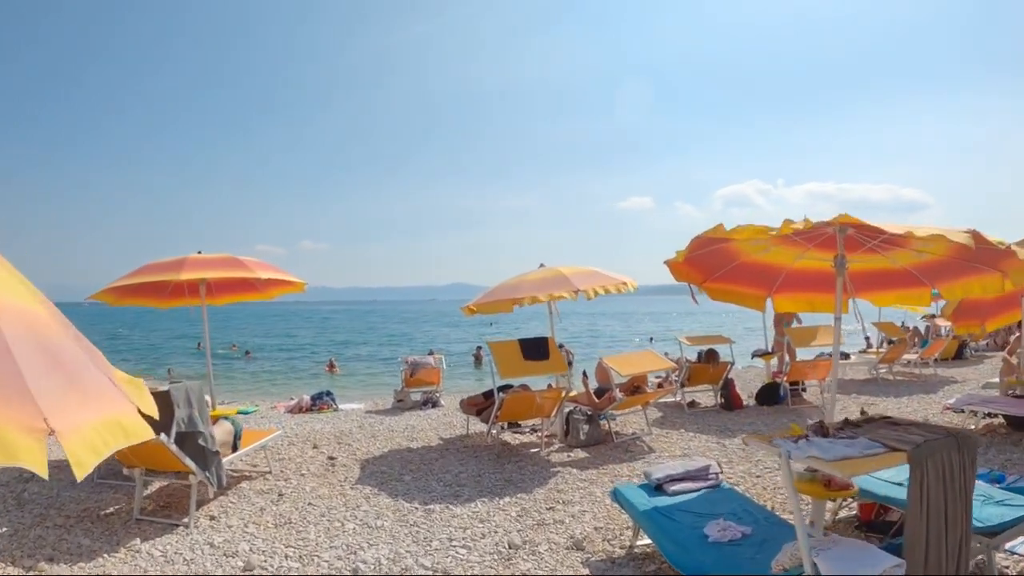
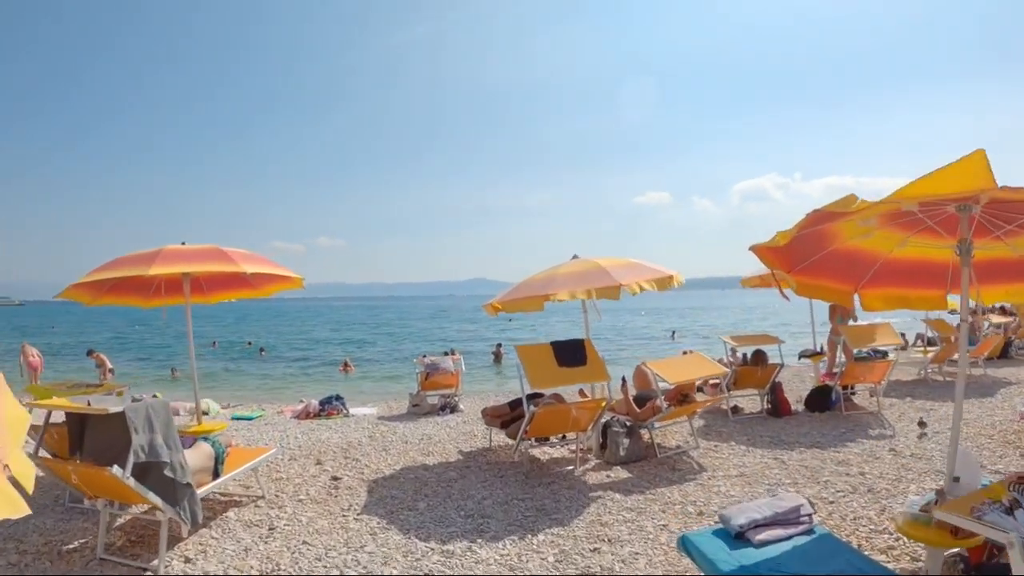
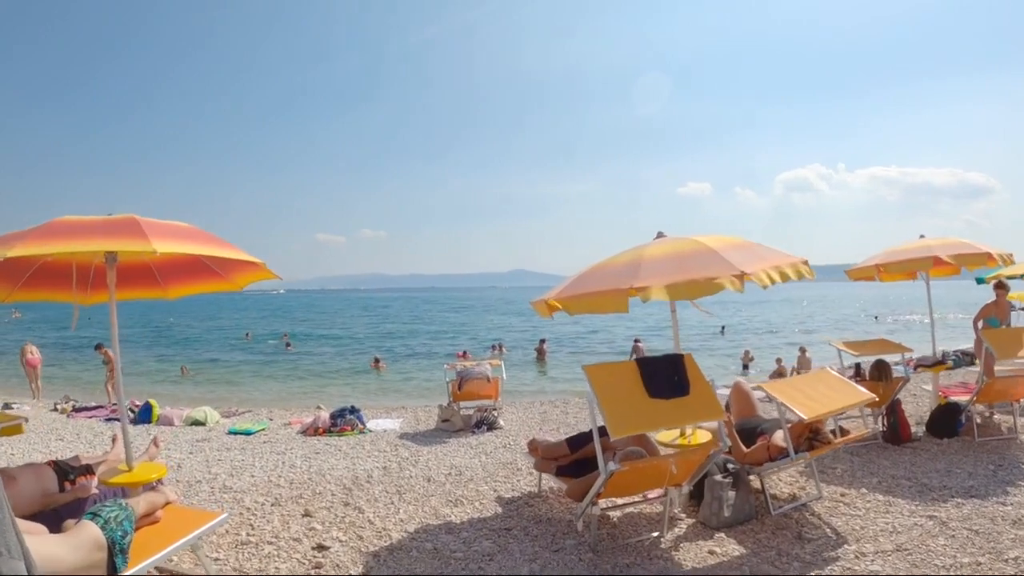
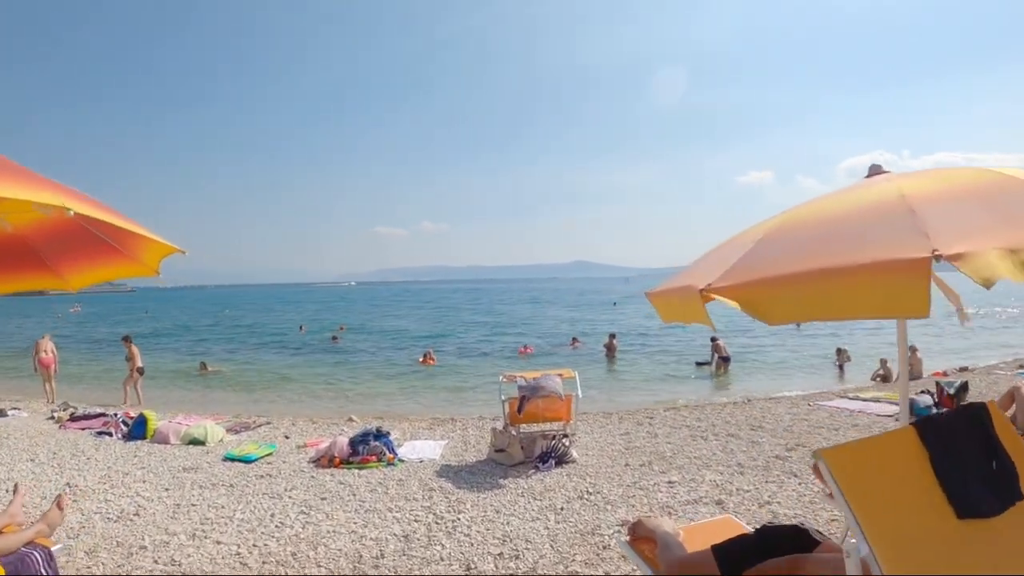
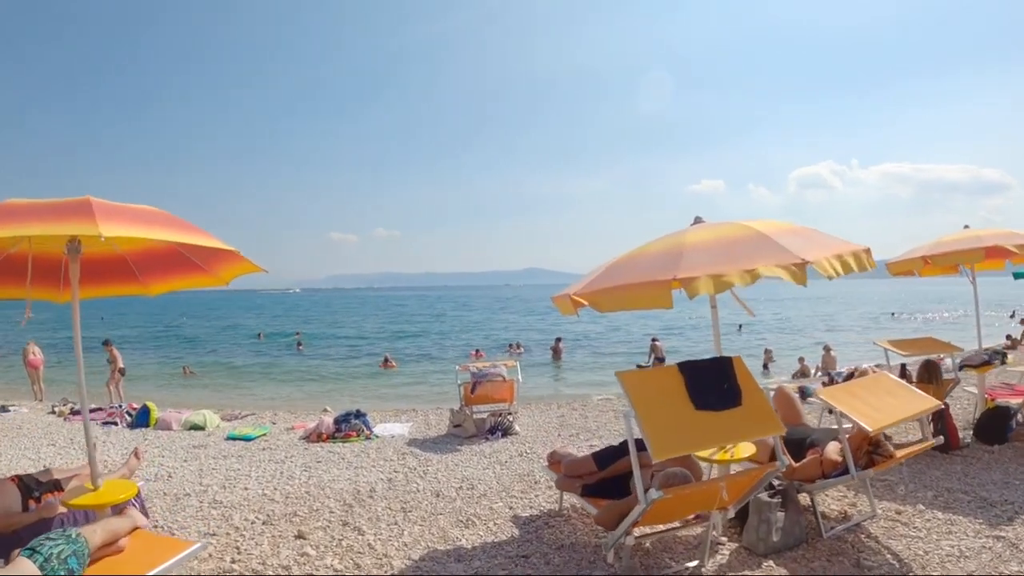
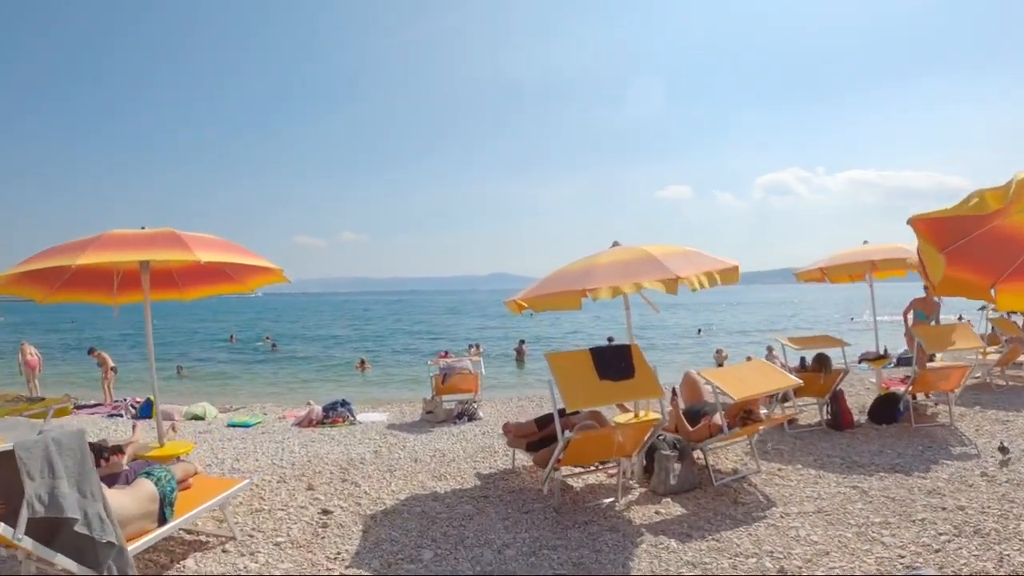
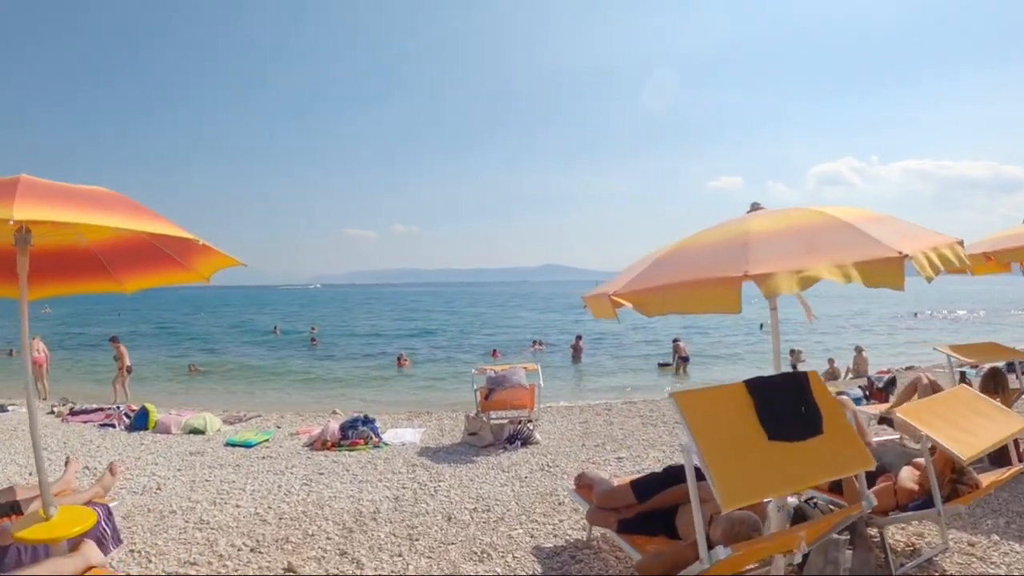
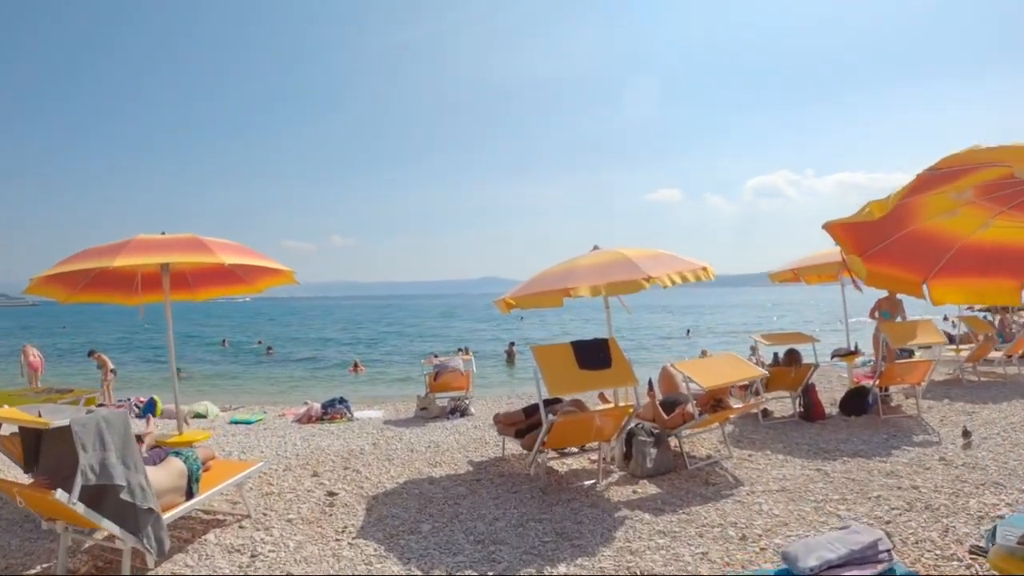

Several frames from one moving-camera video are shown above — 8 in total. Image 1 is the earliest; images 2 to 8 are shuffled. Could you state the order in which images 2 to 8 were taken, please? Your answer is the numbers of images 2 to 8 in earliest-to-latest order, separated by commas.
2, 8, 6, 3, 5, 7, 4
